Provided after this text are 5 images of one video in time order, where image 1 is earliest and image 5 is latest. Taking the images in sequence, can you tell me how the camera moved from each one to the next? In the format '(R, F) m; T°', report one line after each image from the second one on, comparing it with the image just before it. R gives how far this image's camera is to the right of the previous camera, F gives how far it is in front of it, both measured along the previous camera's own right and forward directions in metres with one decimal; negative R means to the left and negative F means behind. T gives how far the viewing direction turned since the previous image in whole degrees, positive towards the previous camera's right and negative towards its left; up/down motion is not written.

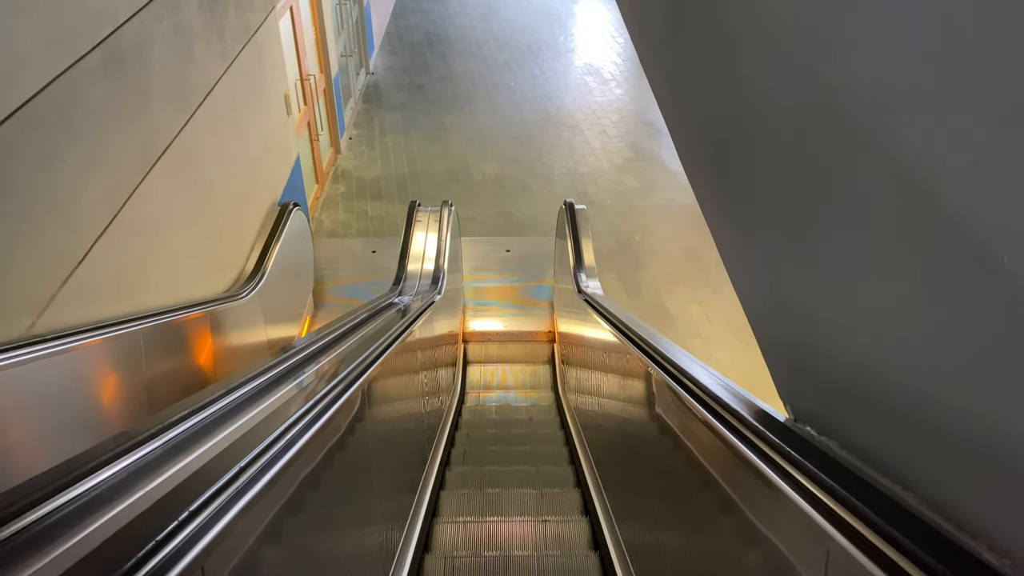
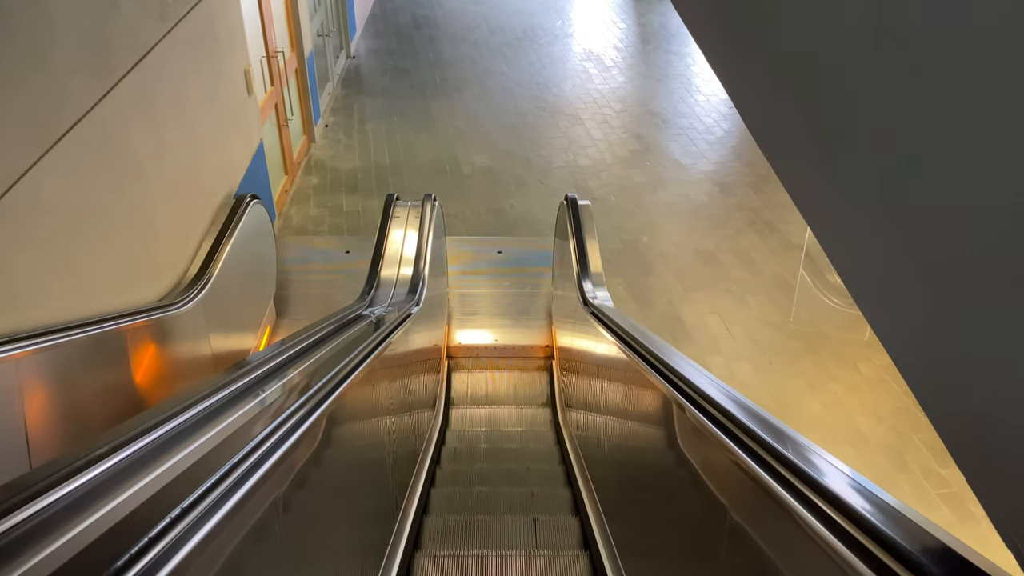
(0.0, +0.7) m; +1°
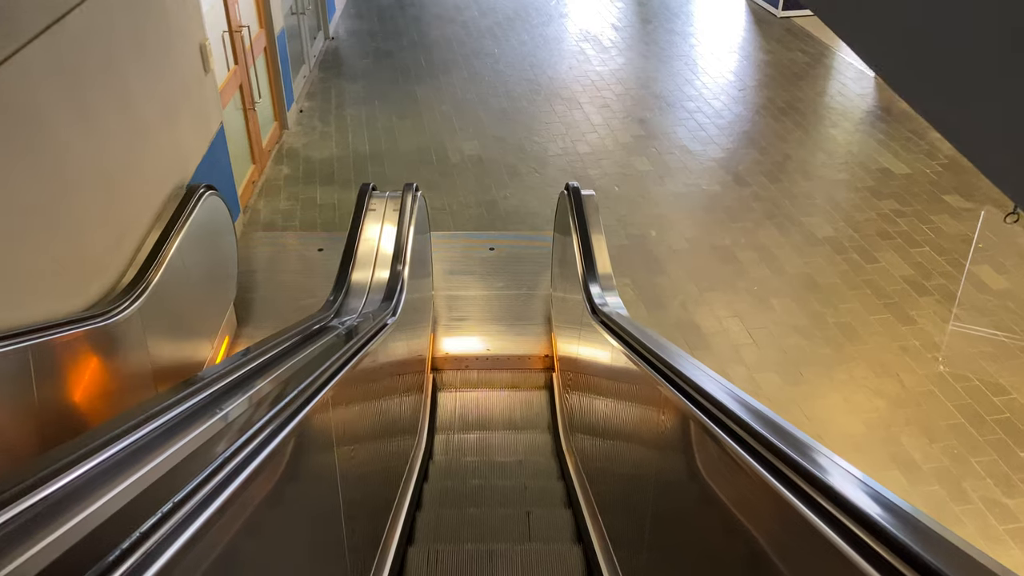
(0.0, +0.6) m; +1°
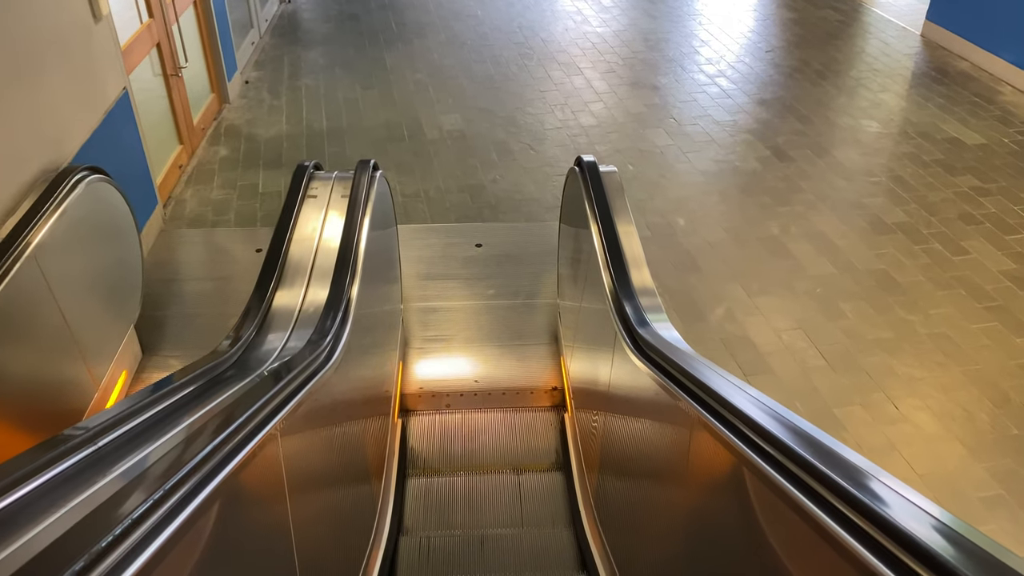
(0.0, +1.1) m; +1°
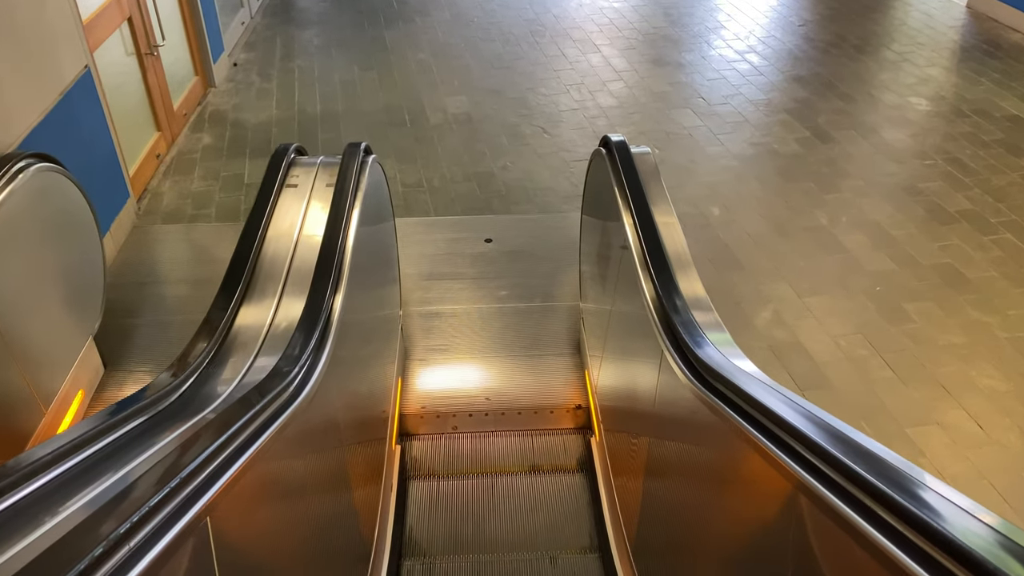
(0.0, +0.4) m; -1°
